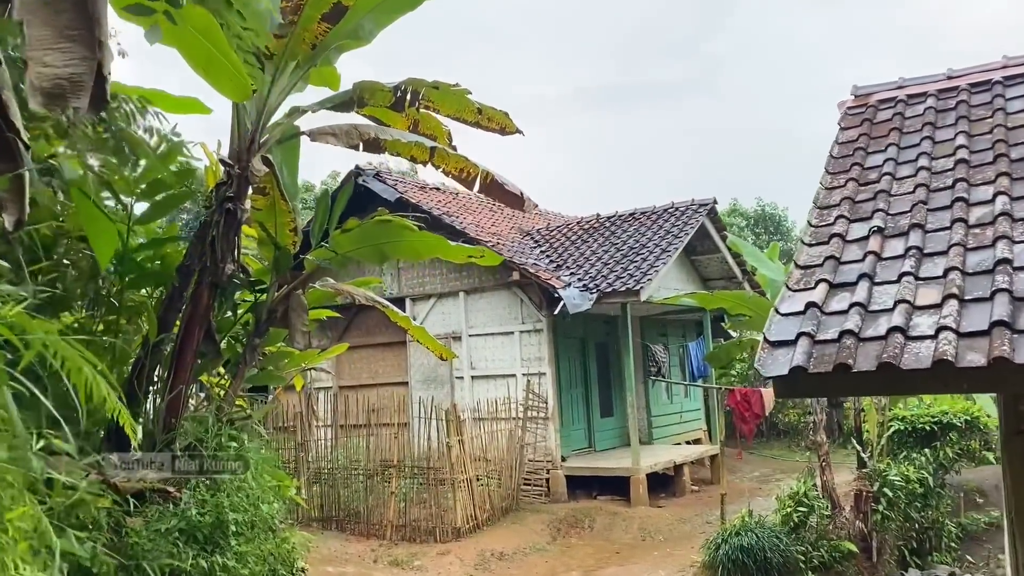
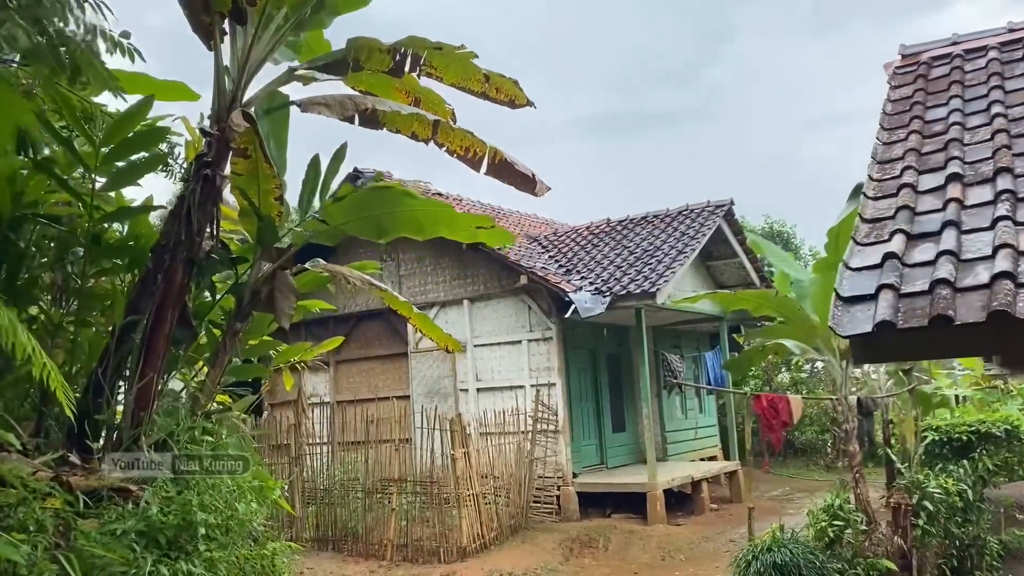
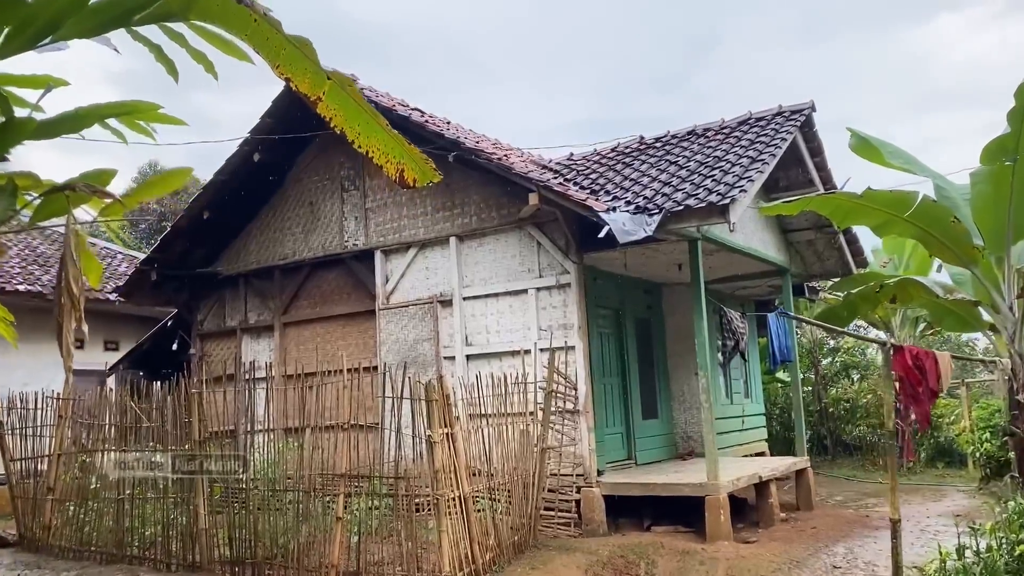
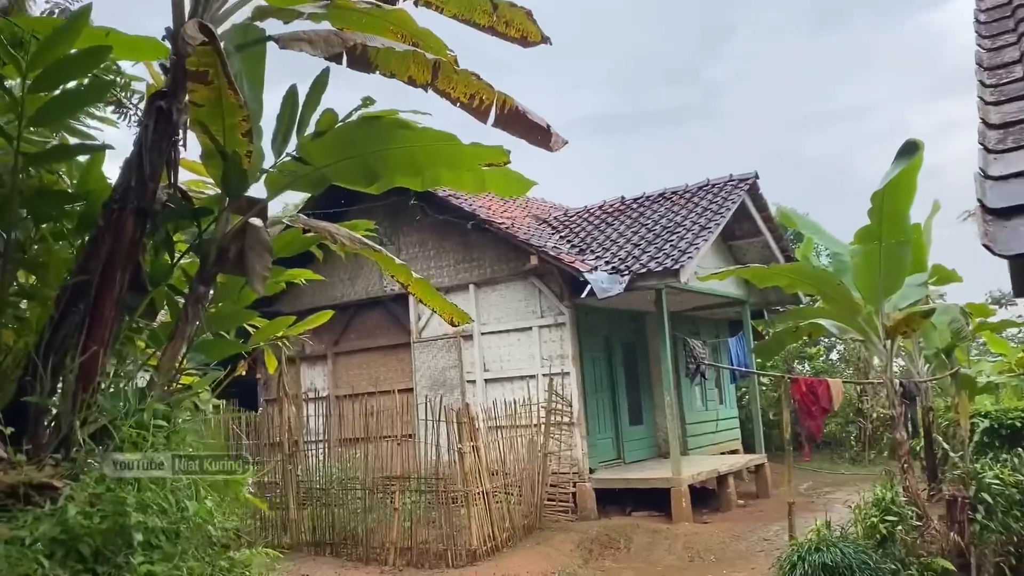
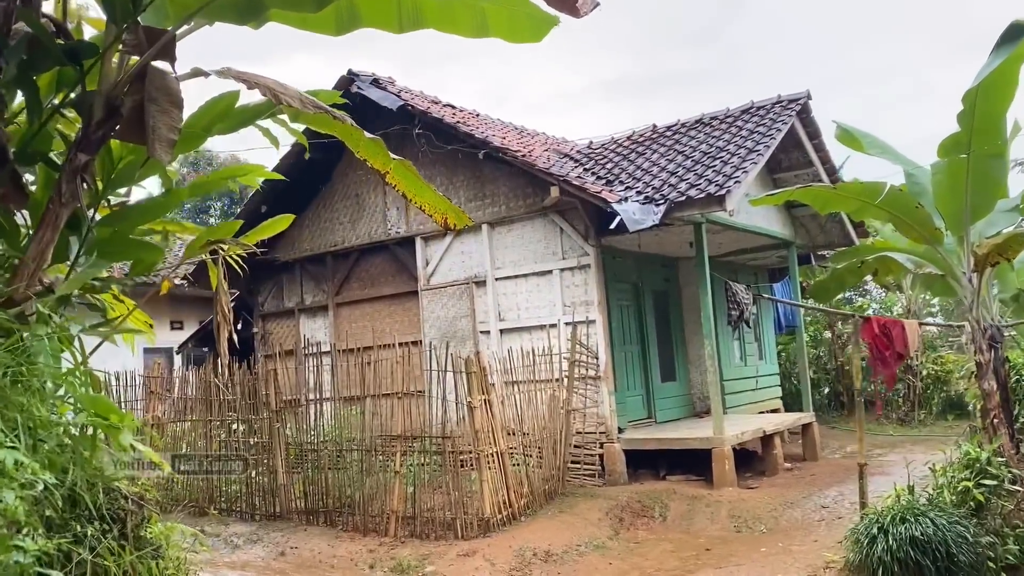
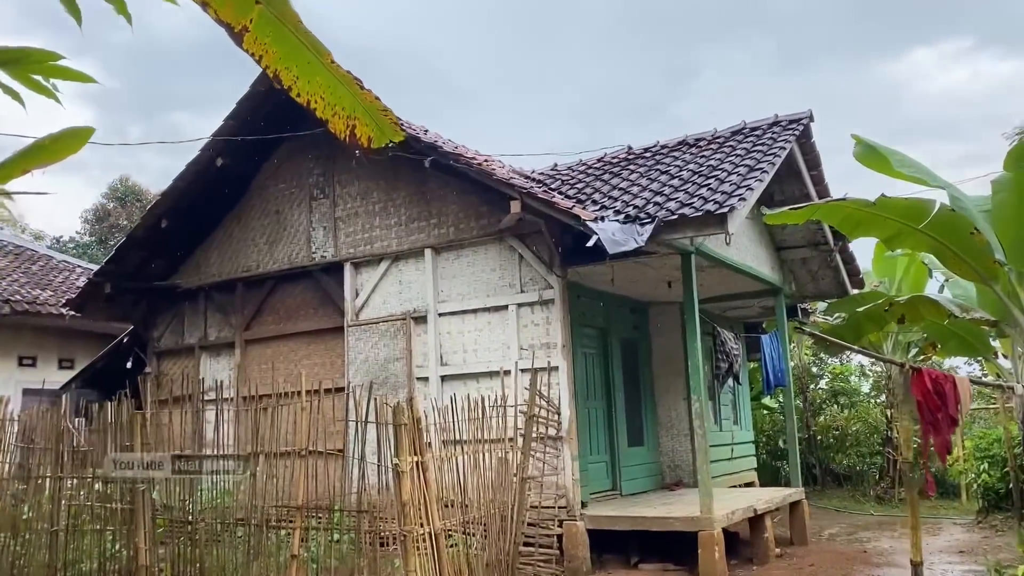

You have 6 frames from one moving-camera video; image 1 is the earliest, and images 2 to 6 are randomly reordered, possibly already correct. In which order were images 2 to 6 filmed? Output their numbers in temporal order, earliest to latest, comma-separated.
2, 4, 5, 3, 6
